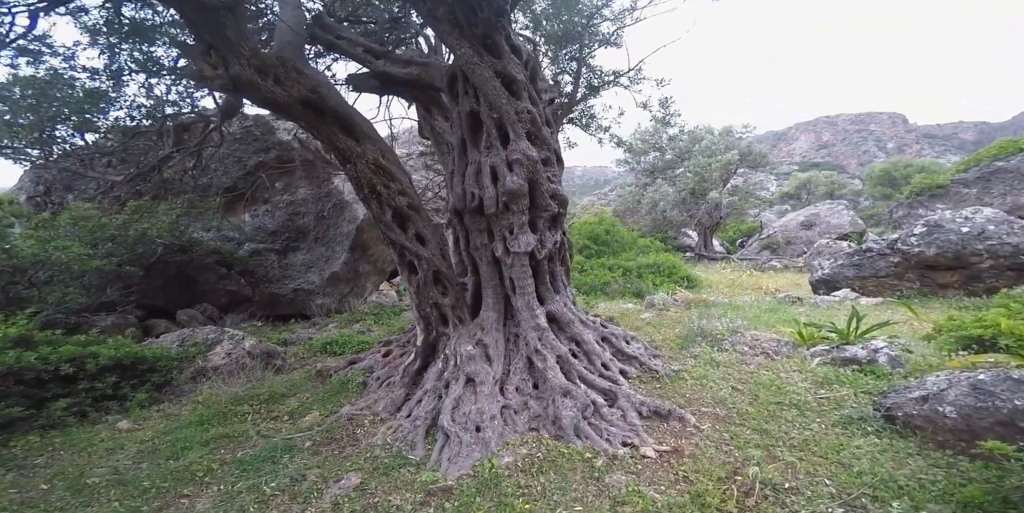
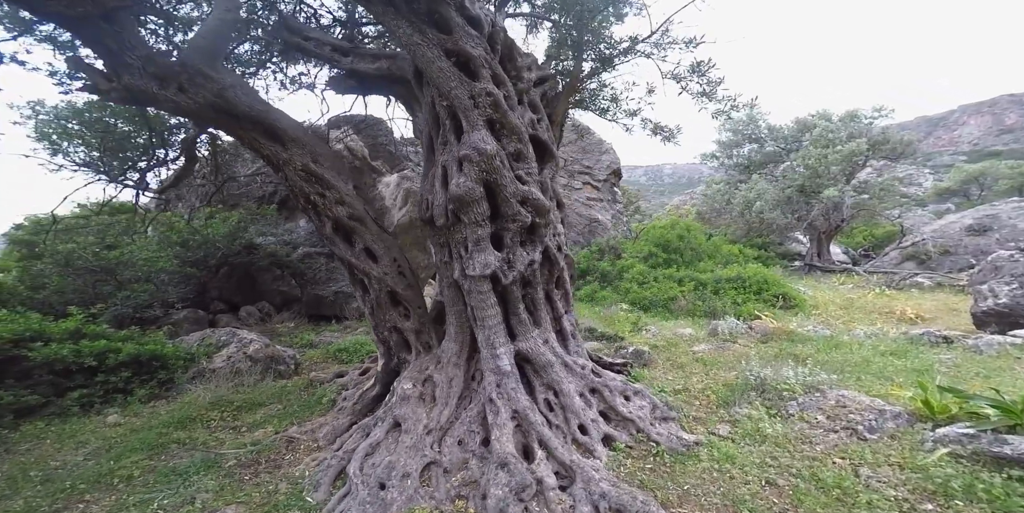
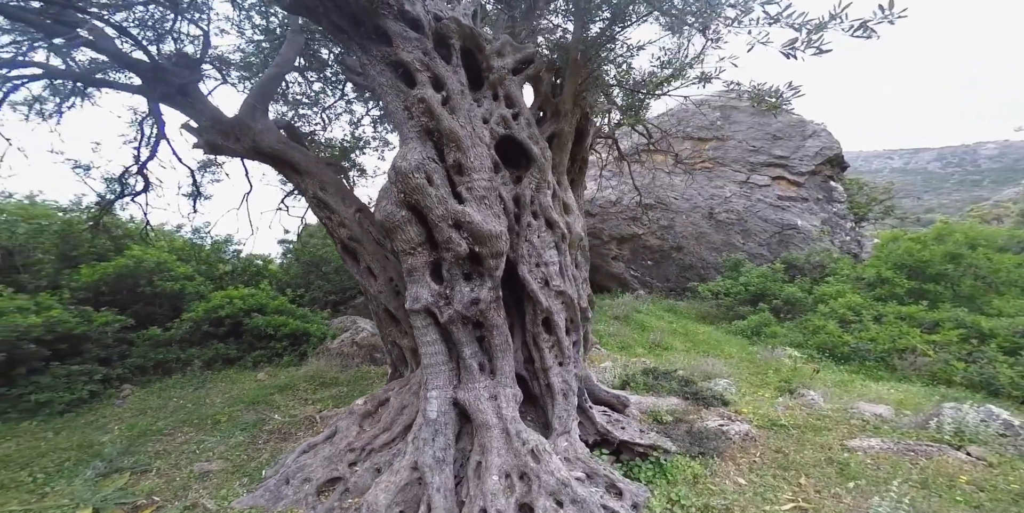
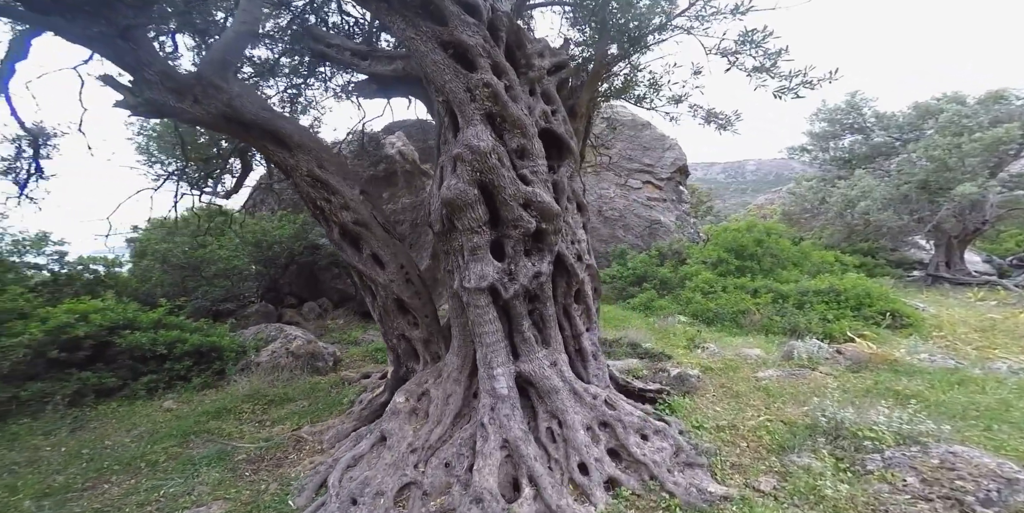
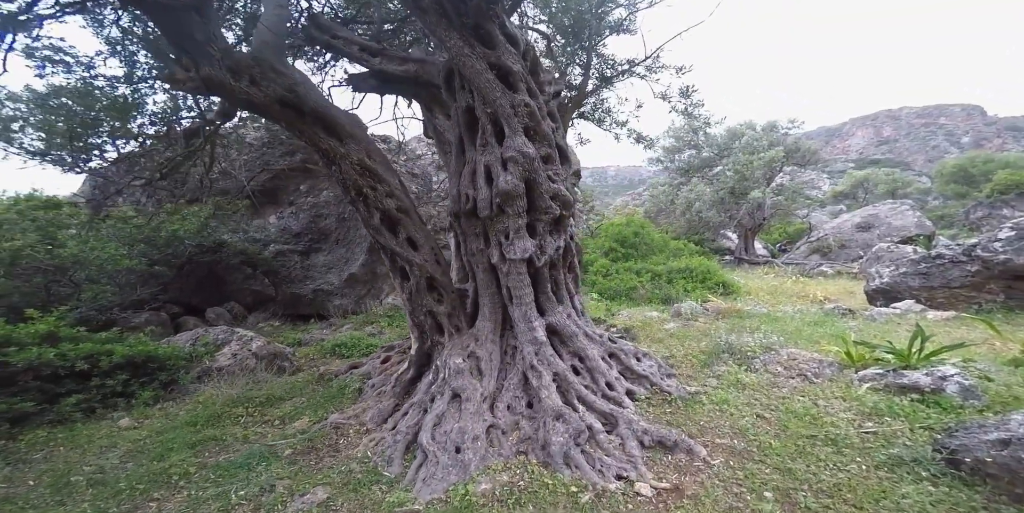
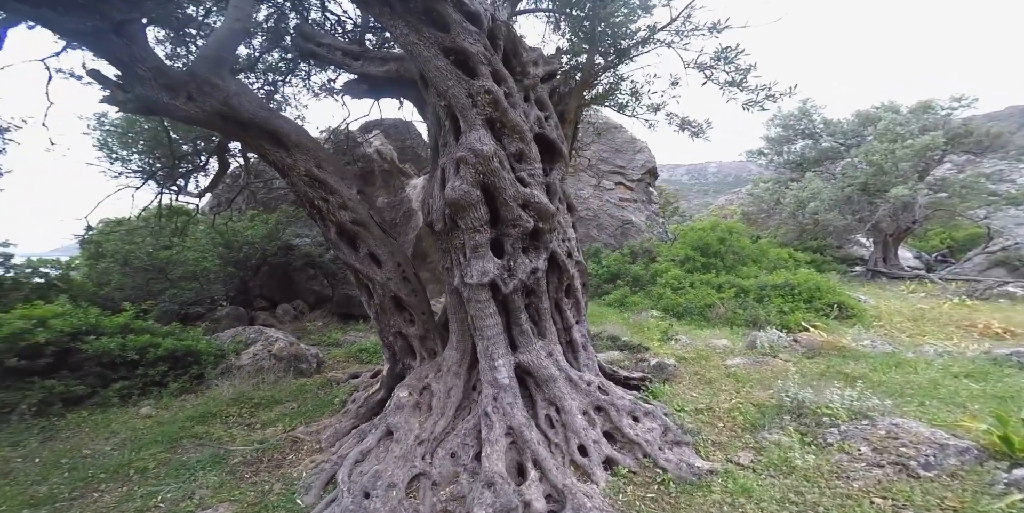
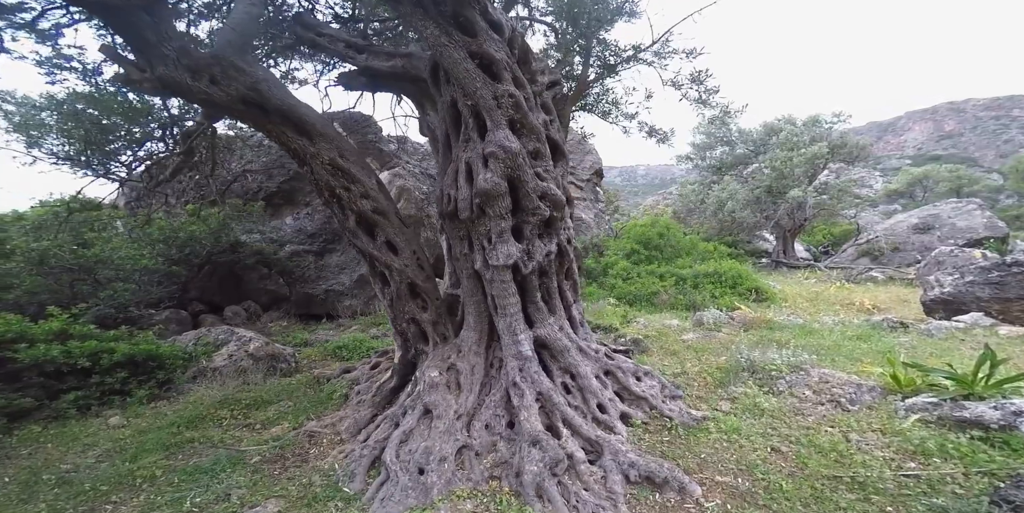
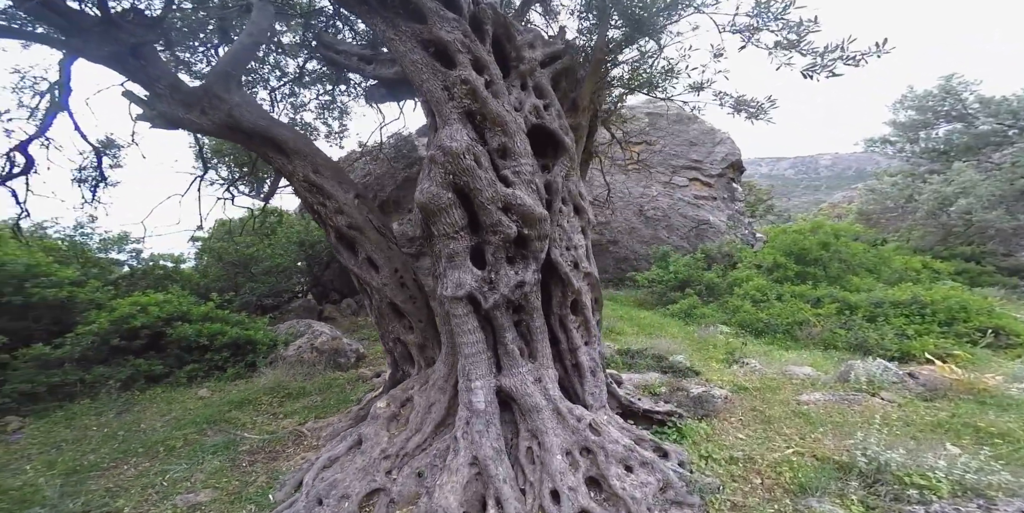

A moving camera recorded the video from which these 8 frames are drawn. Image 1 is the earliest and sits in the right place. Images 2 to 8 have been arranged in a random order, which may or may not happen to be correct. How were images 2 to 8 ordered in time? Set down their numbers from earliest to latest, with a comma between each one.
5, 7, 2, 6, 4, 8, 3
